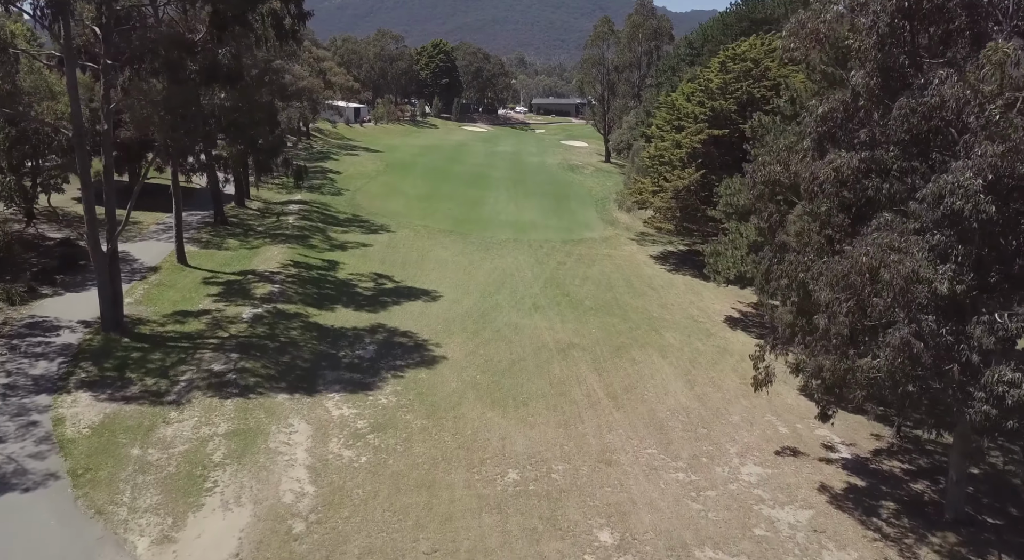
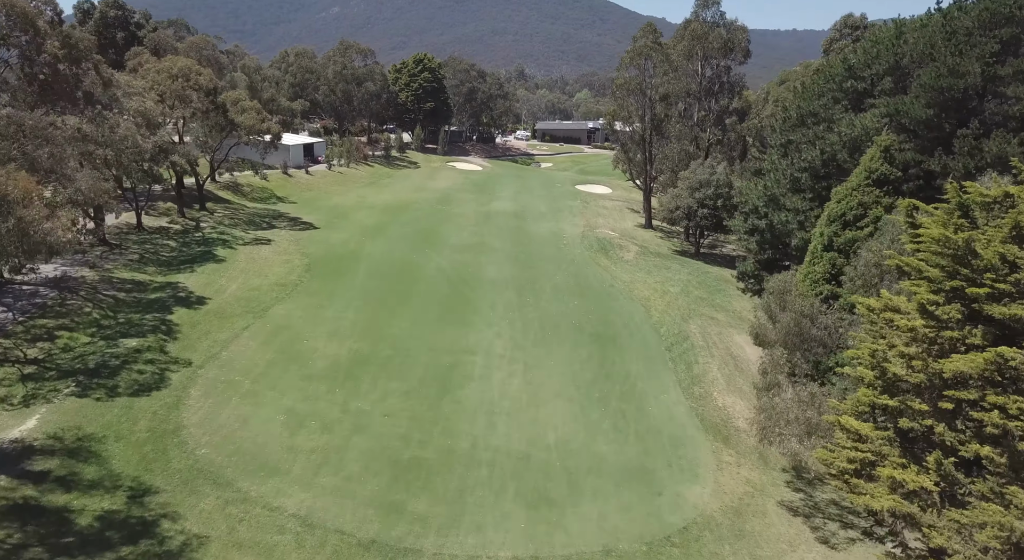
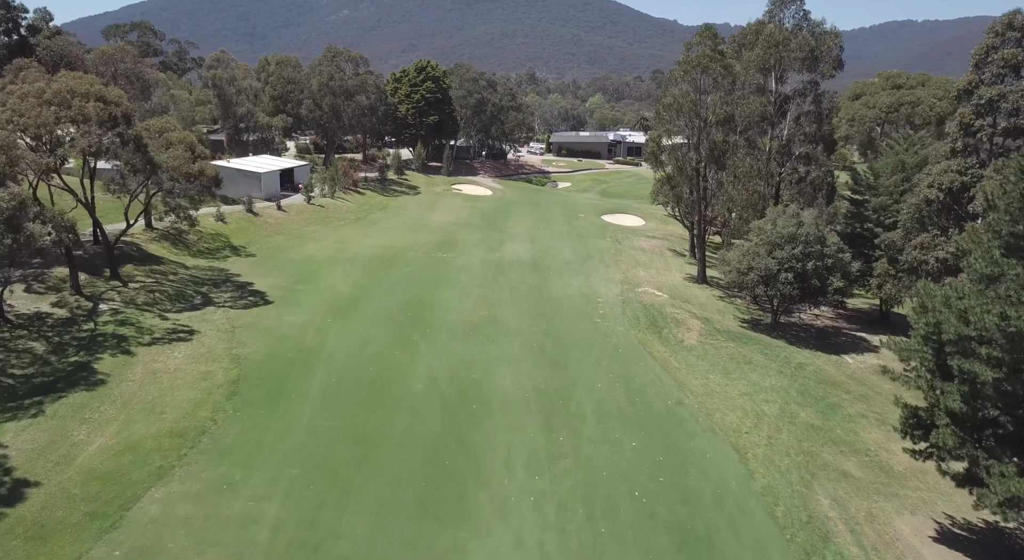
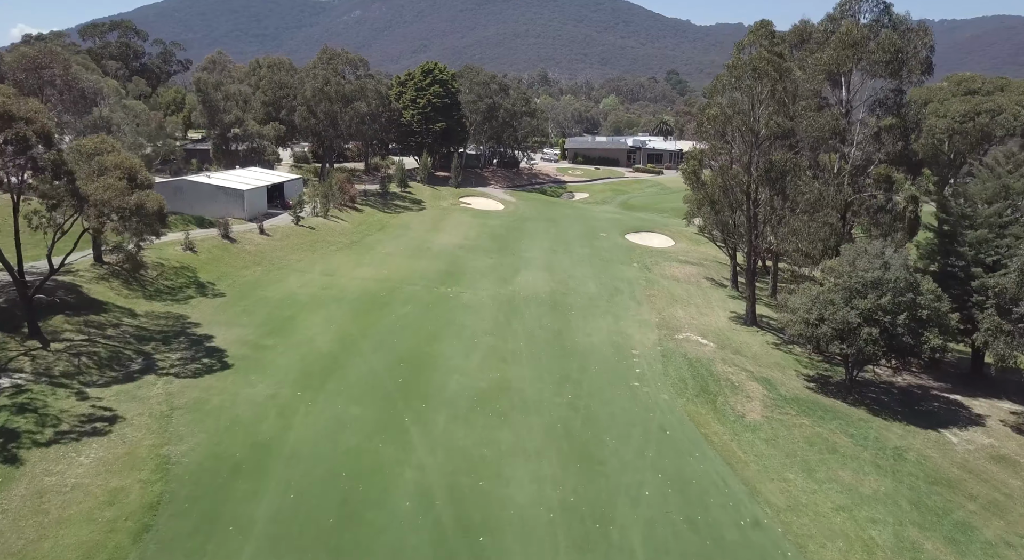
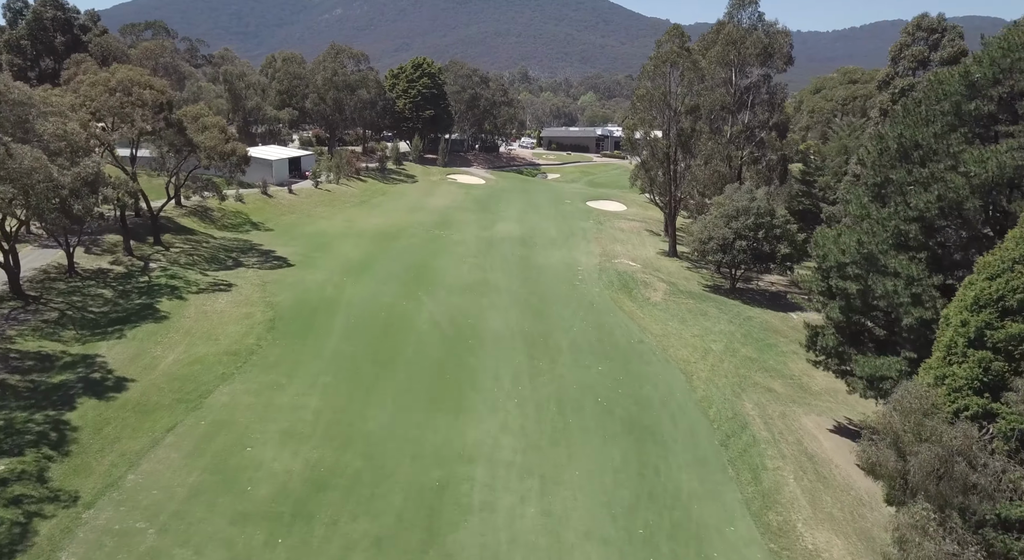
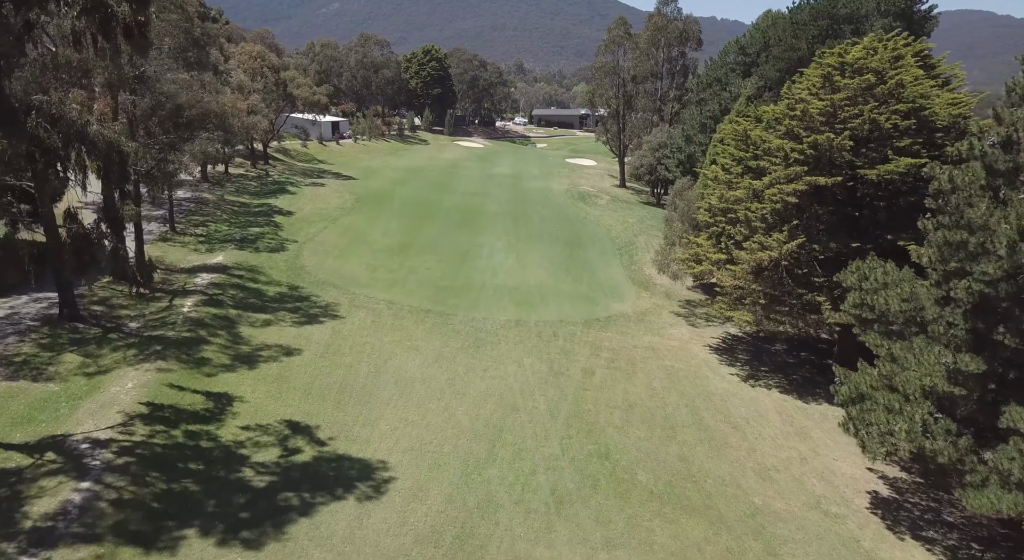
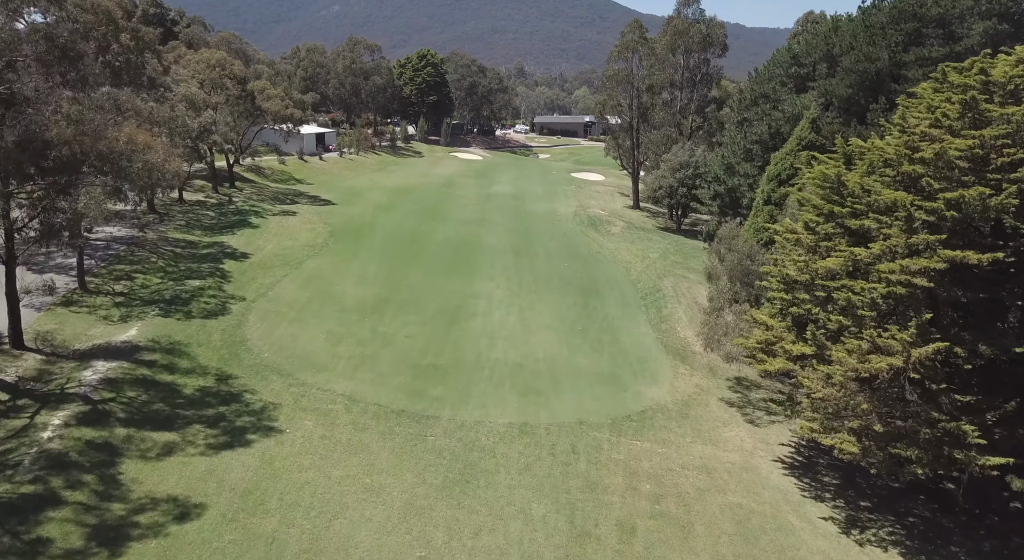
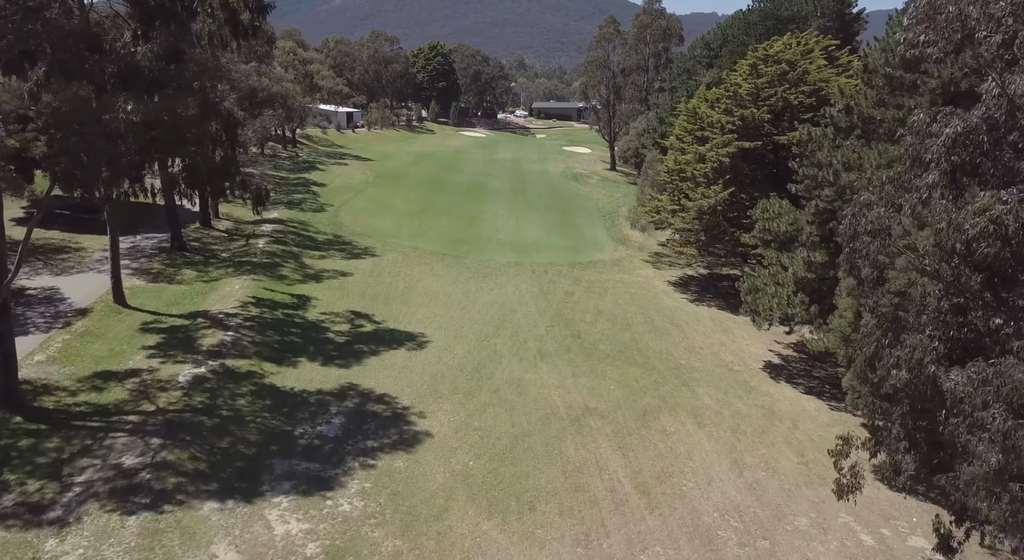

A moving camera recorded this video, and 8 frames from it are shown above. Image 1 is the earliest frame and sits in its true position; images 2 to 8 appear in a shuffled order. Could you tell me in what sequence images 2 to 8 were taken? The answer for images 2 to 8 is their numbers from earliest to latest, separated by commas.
8, 6, 7, 2, 5, 3, 4
